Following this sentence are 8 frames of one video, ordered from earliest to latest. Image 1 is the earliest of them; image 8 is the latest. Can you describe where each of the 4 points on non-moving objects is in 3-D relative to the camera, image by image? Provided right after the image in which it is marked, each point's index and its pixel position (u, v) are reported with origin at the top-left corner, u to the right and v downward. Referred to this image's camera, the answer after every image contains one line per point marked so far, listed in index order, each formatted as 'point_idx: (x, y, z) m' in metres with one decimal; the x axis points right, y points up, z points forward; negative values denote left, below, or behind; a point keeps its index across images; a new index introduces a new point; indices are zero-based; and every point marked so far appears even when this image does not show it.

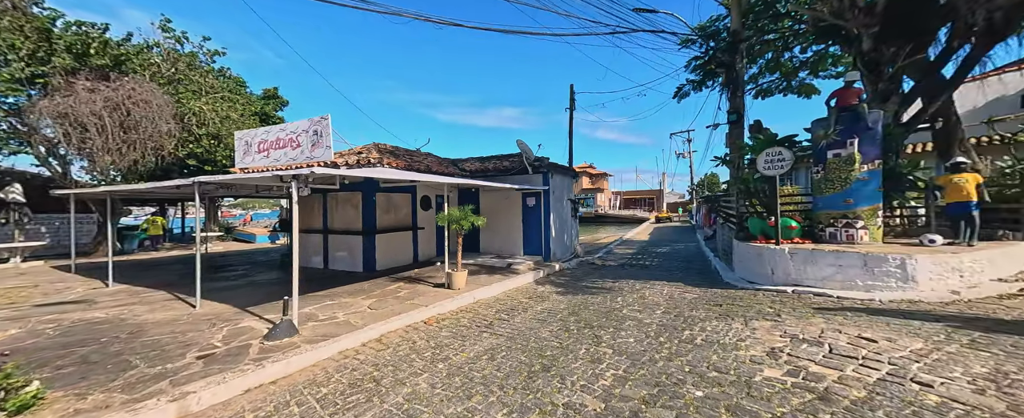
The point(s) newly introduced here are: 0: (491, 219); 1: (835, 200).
0: (-0.5, -0.3, +11.6) m
1: (+5.8, +0.2, +6.4) m
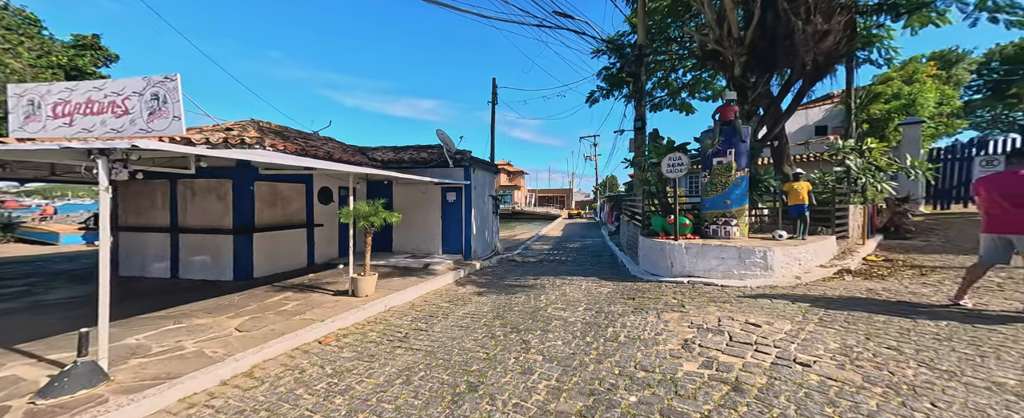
0: (-3.2, -0.2, +10.7) m
1: (+4.2, +0.2, +7.3) m
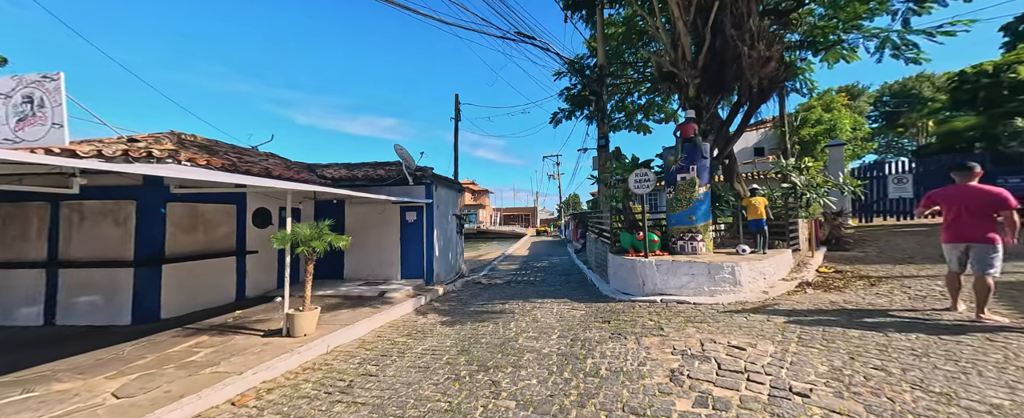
0: (-4.2, -0.8, +9.9) m
1: (+3.5, -0.1, +7.3) m
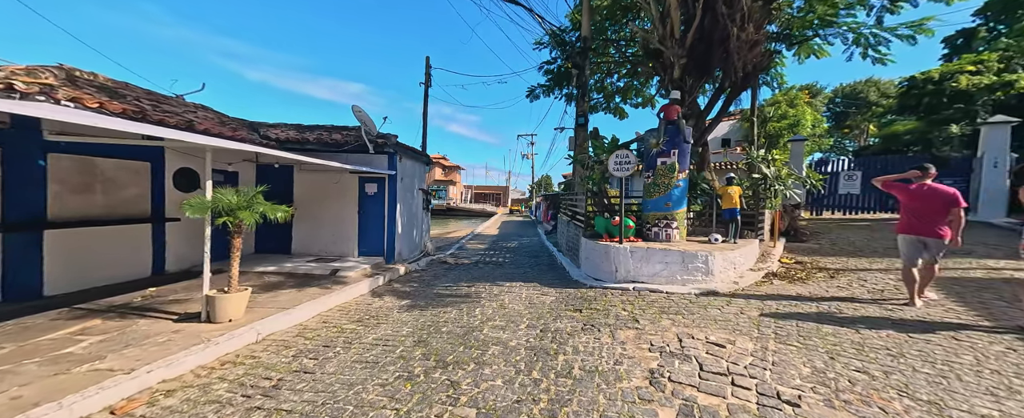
0: (-5.0, 0.0, +9.0) m
1: (+2.9, +0.1, +7.1) m
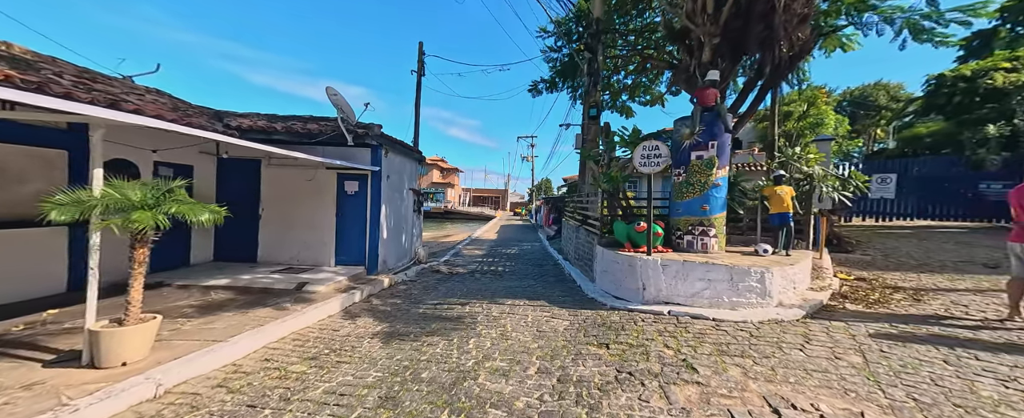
0: (-5.0, 0.0, +7.8) m
1: (+3.0, +0.1, +5.8) m
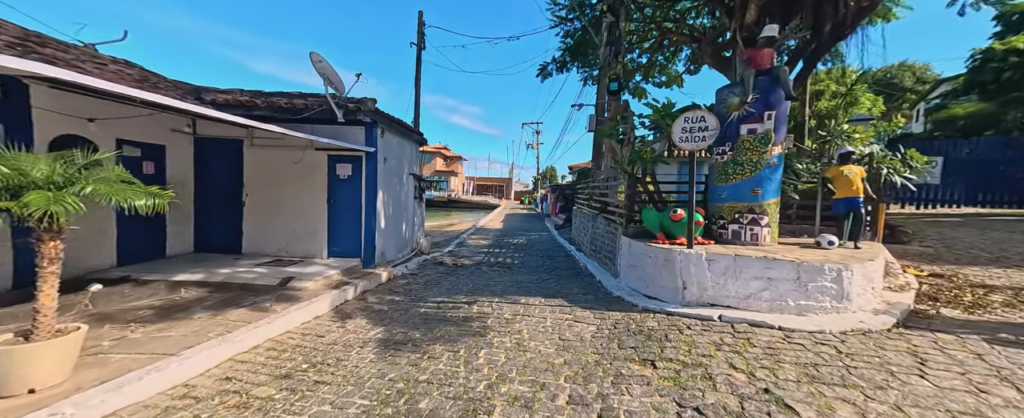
0: (-4.7, +0.3, +7.0) m
1: (+3.2, +0.3, +4.9) m
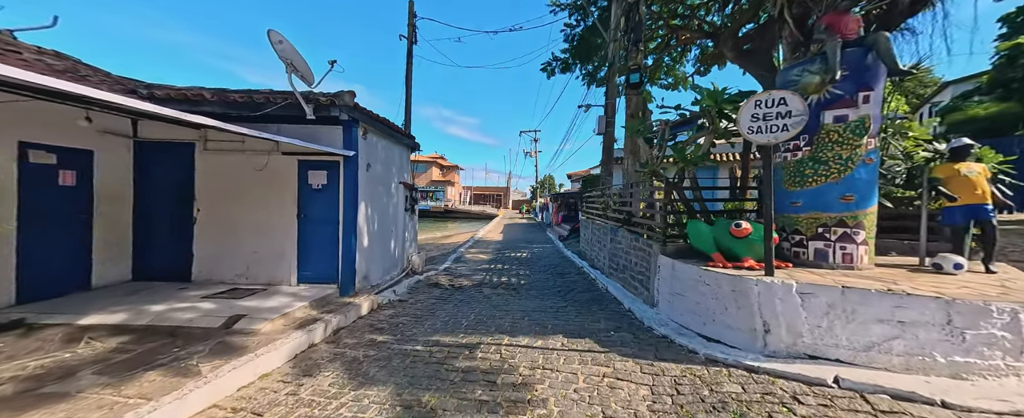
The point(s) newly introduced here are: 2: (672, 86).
0: (-4.6, 0.0, +5.8) m
1: (+3.3, +0.2, +3.8) m
2: (+7.9, +6.1, +17.2) m
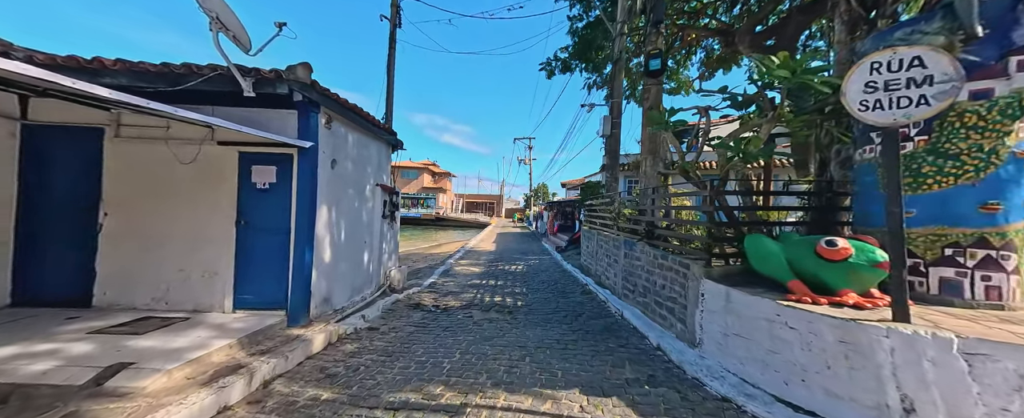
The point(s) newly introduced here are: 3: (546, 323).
0: (-4.6, -0.1, +4.5) m
1: (+3.3, +0.1, +2.7) m
2: (+7.7, +5.6, +16.4) m
3: (+0.5, -1.8, +5.6) m
